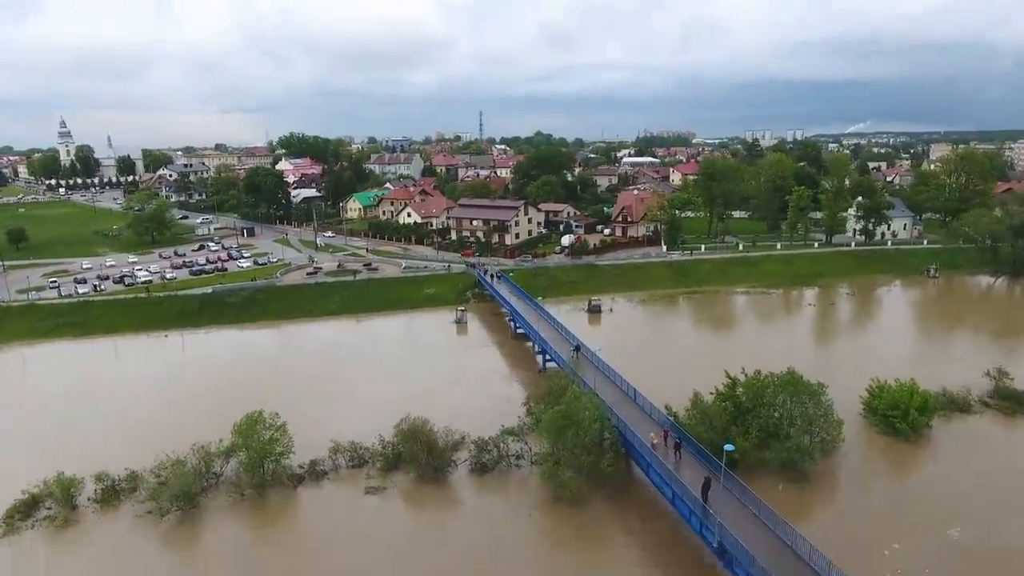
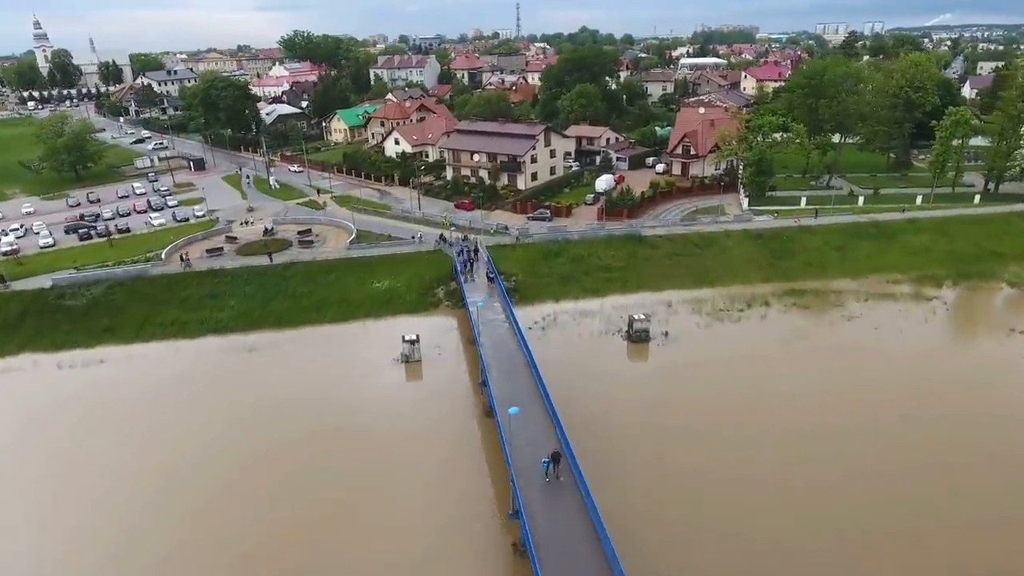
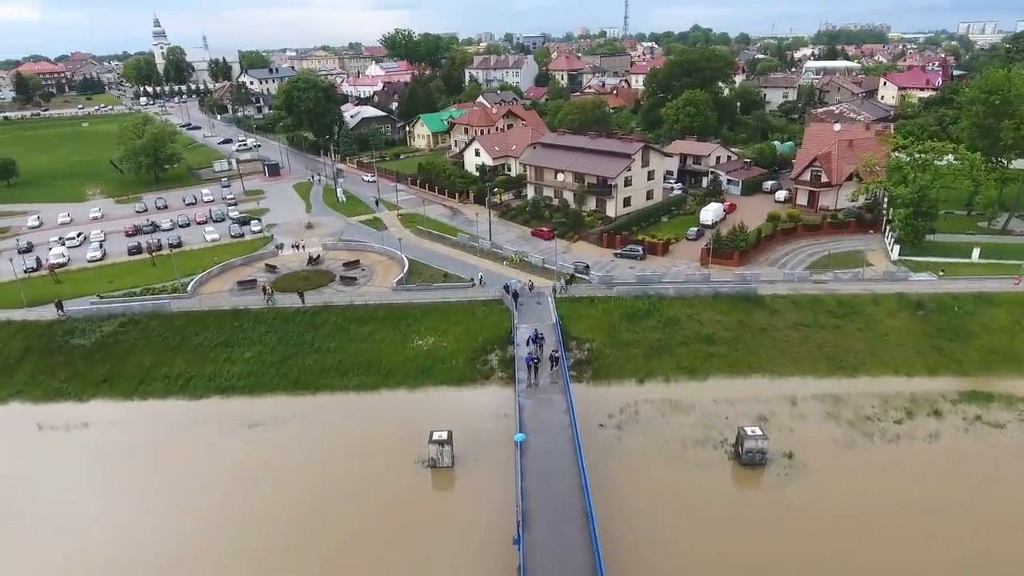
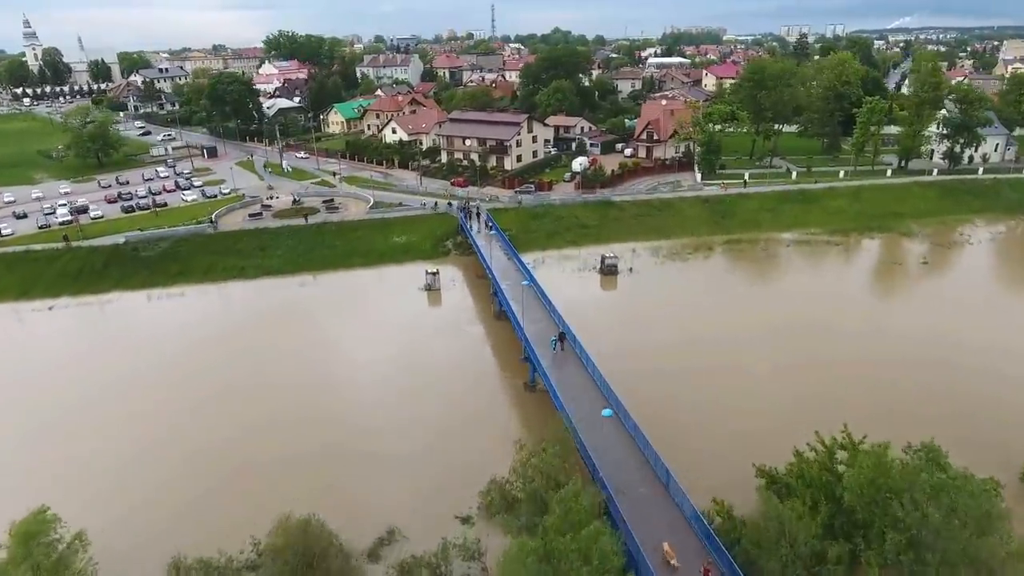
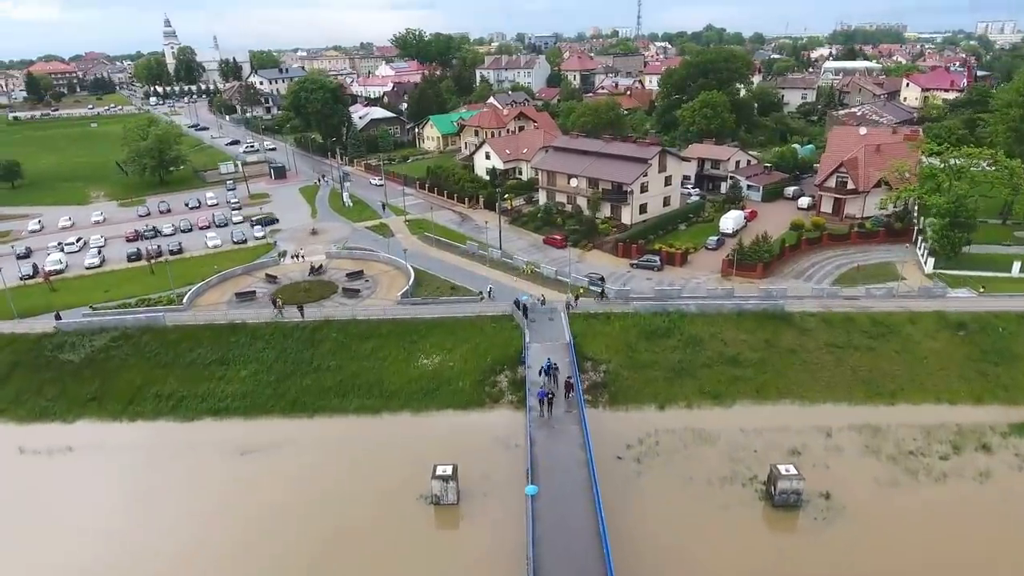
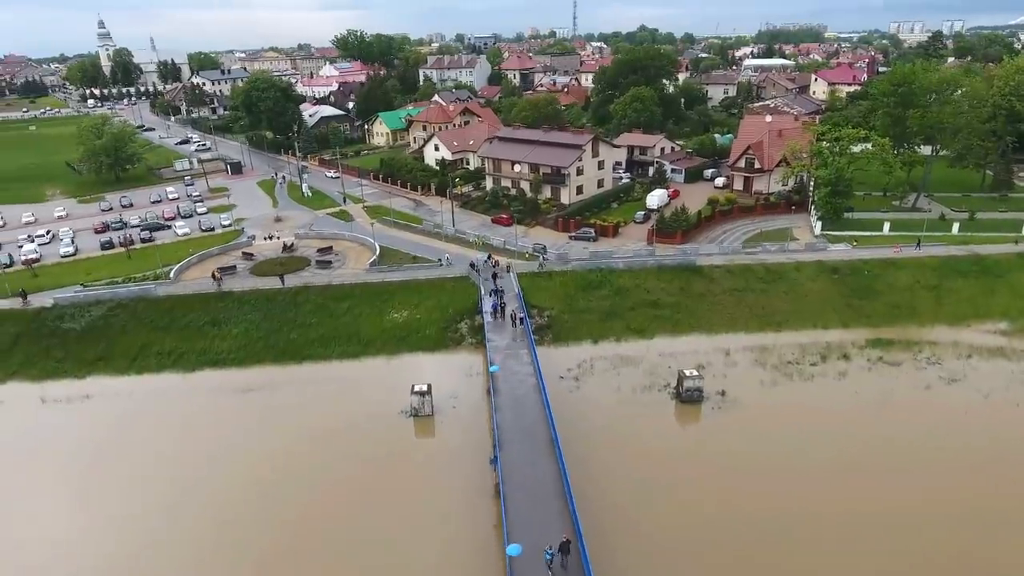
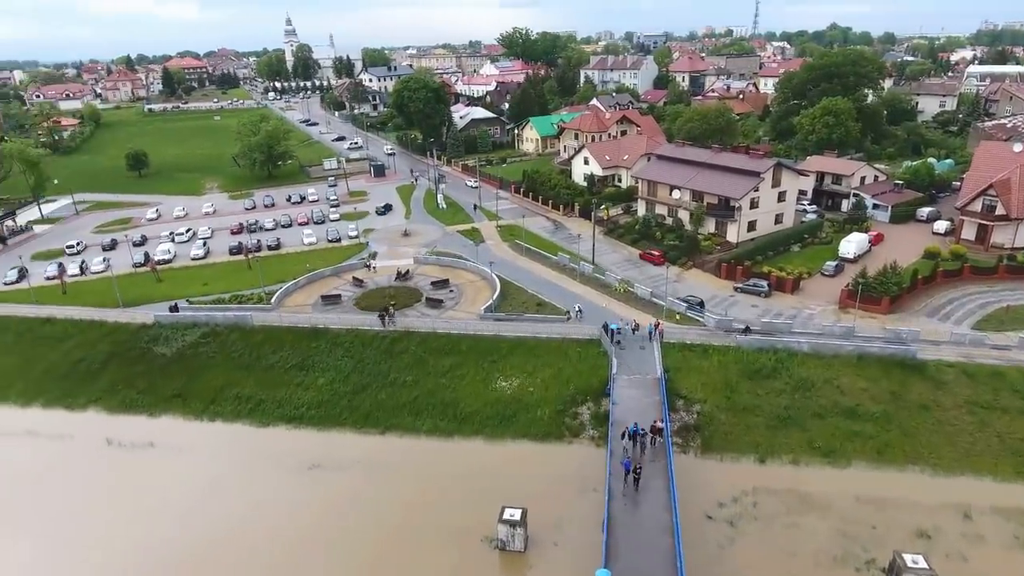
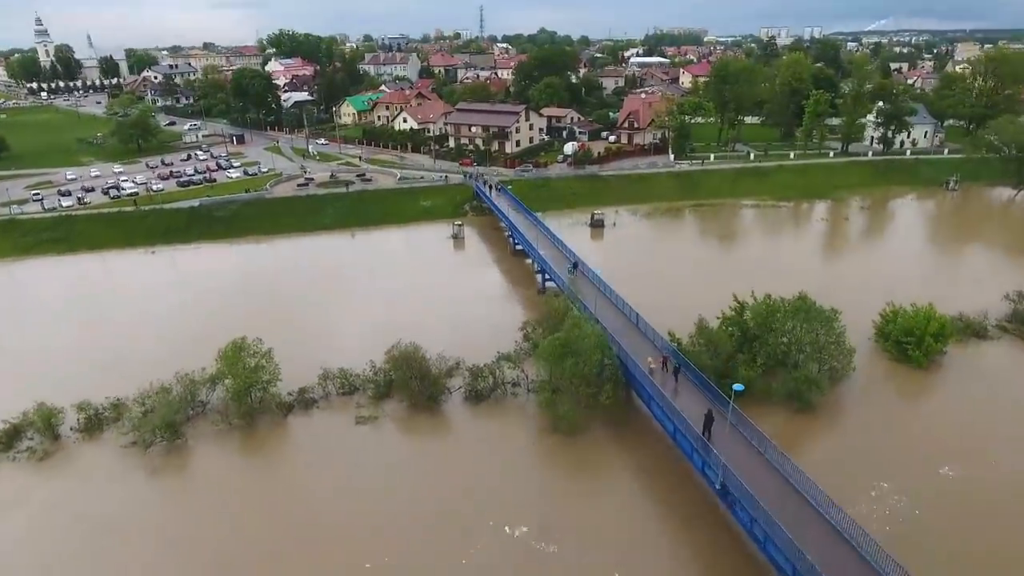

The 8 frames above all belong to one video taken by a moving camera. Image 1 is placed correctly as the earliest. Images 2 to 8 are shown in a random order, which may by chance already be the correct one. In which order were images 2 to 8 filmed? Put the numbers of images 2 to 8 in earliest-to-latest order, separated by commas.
8, 4, 2, 6, 3, 5, 7
